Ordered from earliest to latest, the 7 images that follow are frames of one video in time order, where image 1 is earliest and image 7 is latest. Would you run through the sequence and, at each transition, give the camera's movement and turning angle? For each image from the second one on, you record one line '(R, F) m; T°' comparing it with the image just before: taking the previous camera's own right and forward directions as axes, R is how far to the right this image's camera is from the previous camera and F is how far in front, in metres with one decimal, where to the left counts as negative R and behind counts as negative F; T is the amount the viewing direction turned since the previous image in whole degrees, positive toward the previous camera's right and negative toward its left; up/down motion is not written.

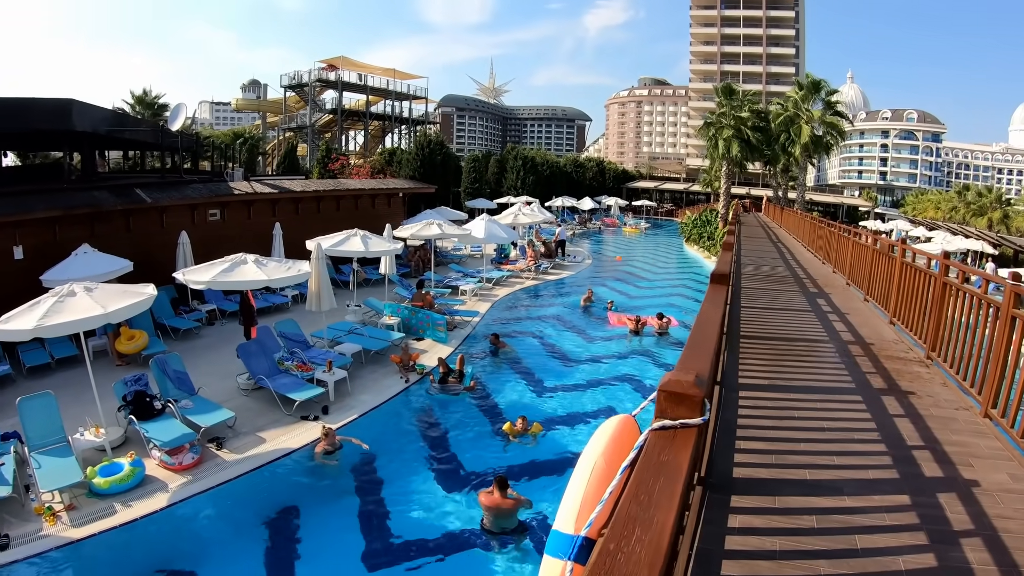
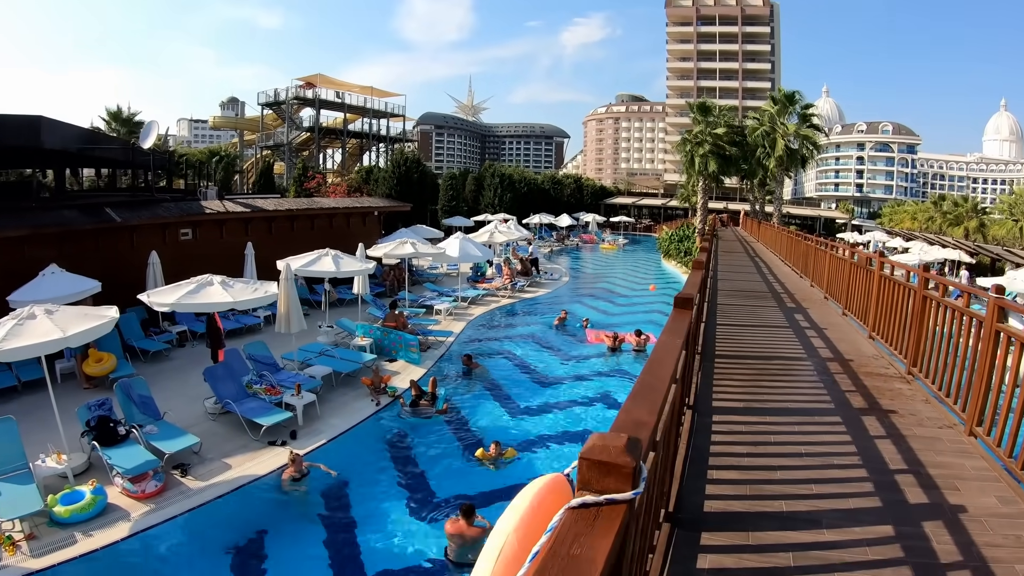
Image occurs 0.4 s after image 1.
(+0.3, +0.3) m; +1°
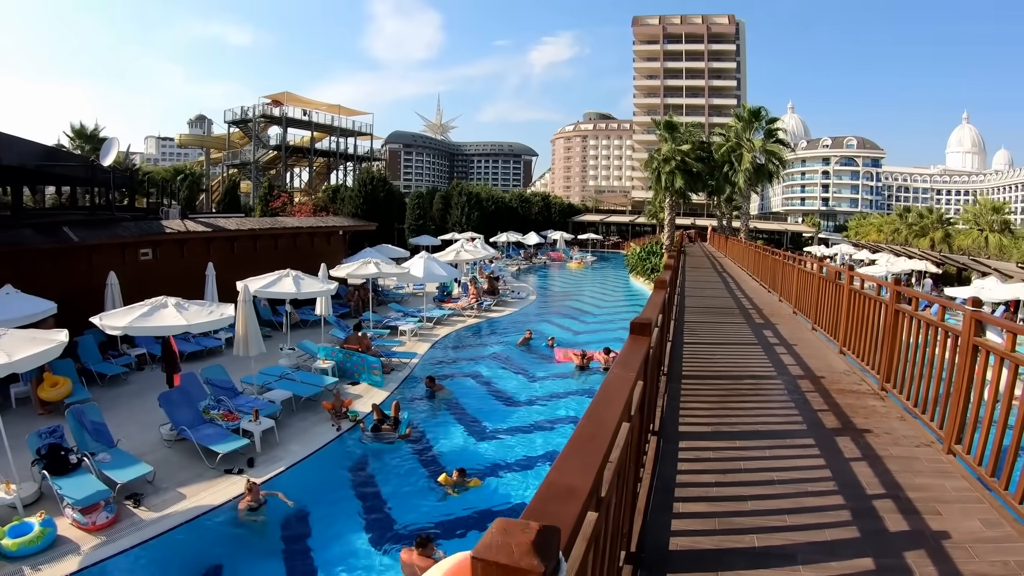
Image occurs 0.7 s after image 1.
(+0.3, +0.4) m; +2°
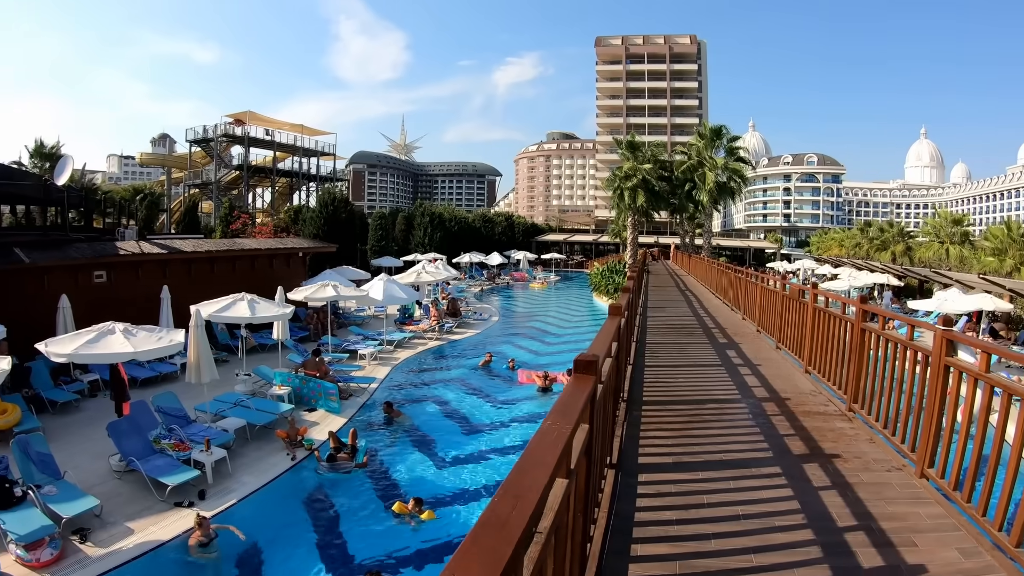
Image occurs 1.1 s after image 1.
(+0.3, +0.4) m; +3°
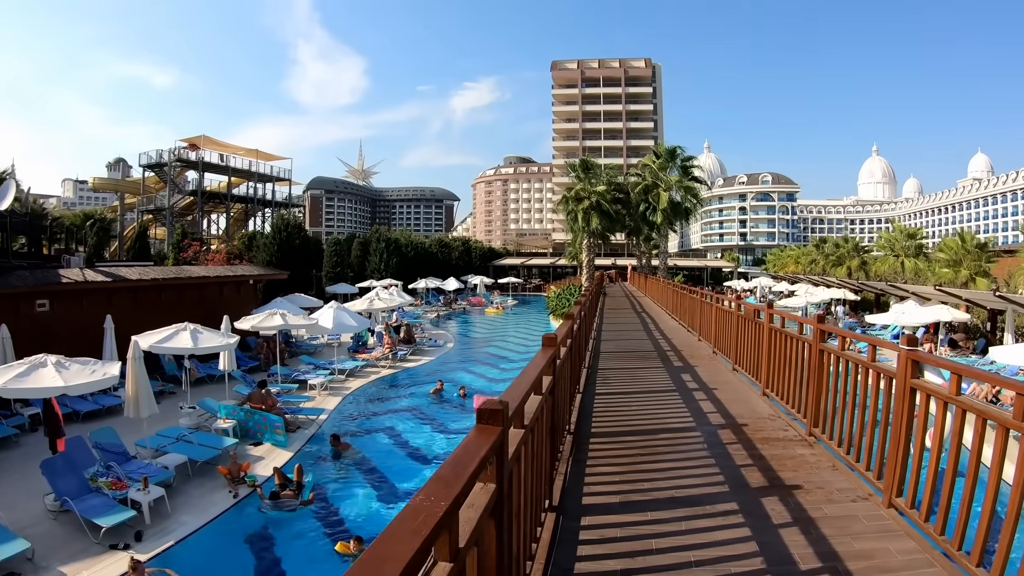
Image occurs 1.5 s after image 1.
(+0.4, +0.5) m; +3°
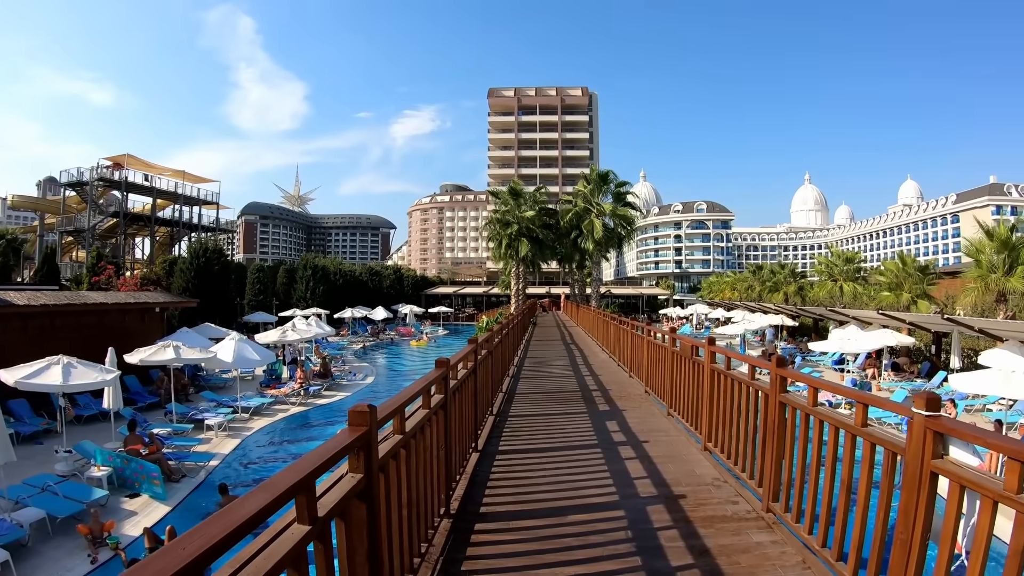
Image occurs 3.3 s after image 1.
(+0.4, +0.8) m; +5°
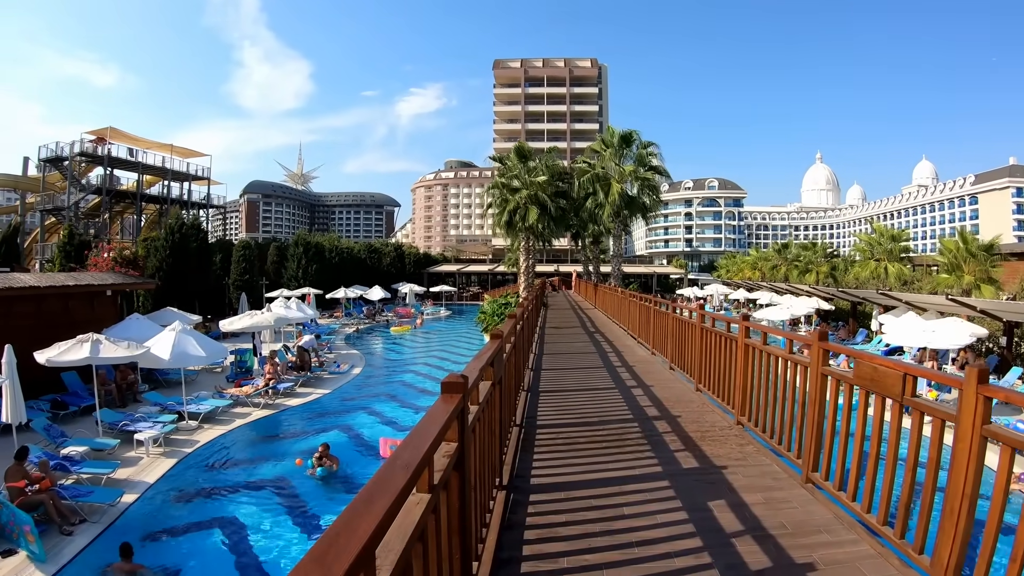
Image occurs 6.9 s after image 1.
(-0.2, +0.7) m; 0°
